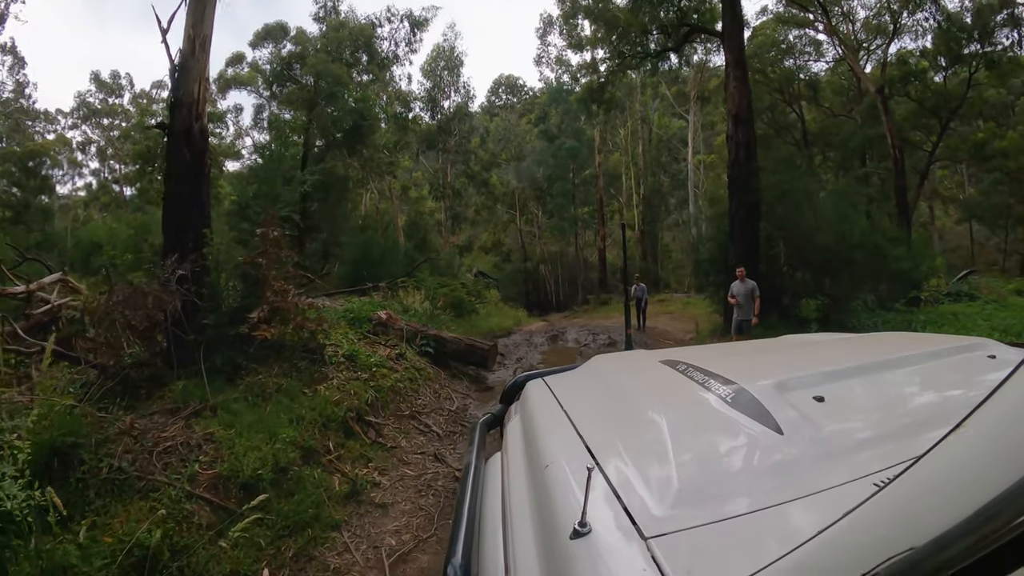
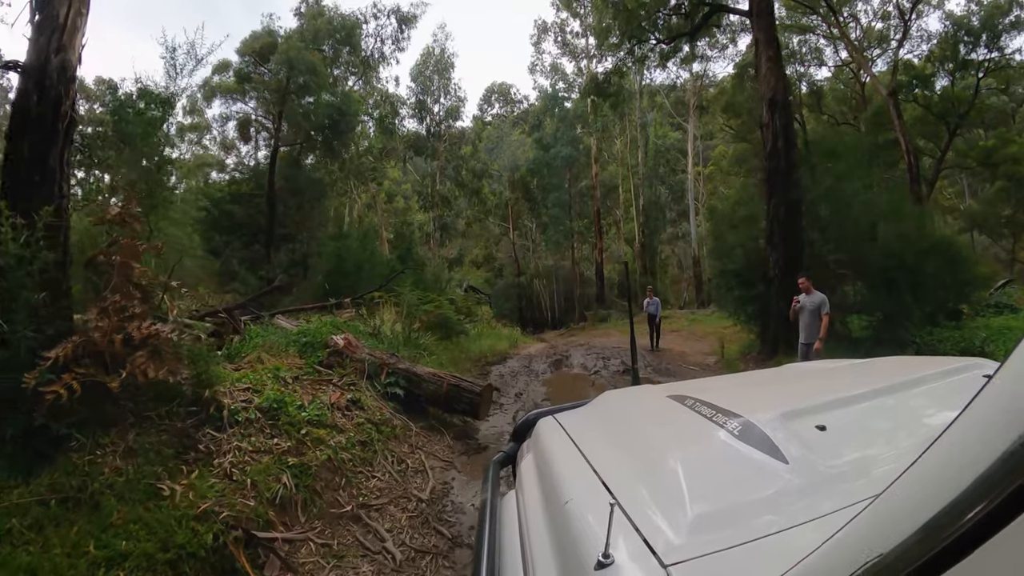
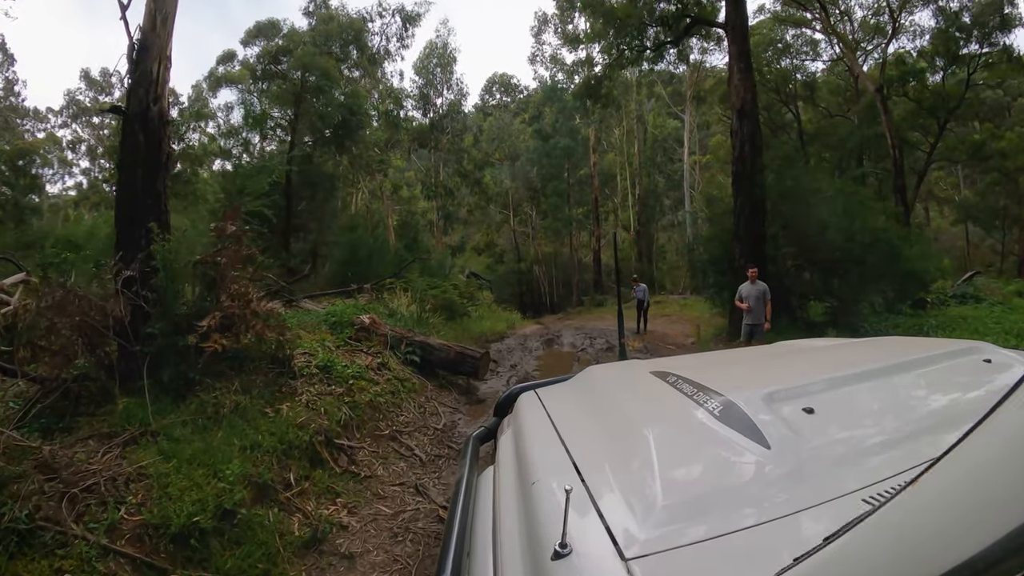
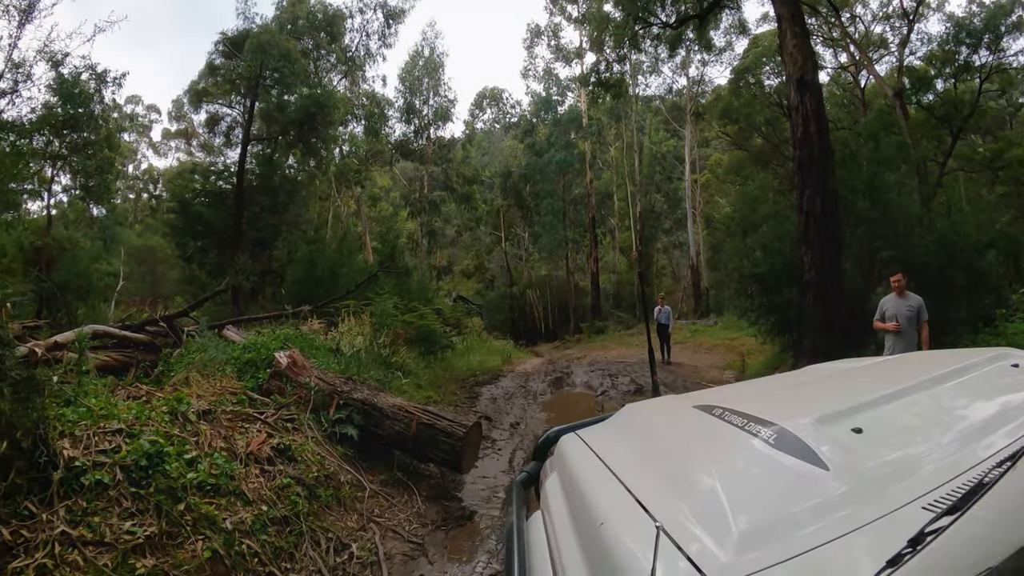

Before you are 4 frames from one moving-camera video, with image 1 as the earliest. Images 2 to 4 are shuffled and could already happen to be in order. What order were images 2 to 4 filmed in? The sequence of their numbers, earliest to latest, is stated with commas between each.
3, 2, 4
